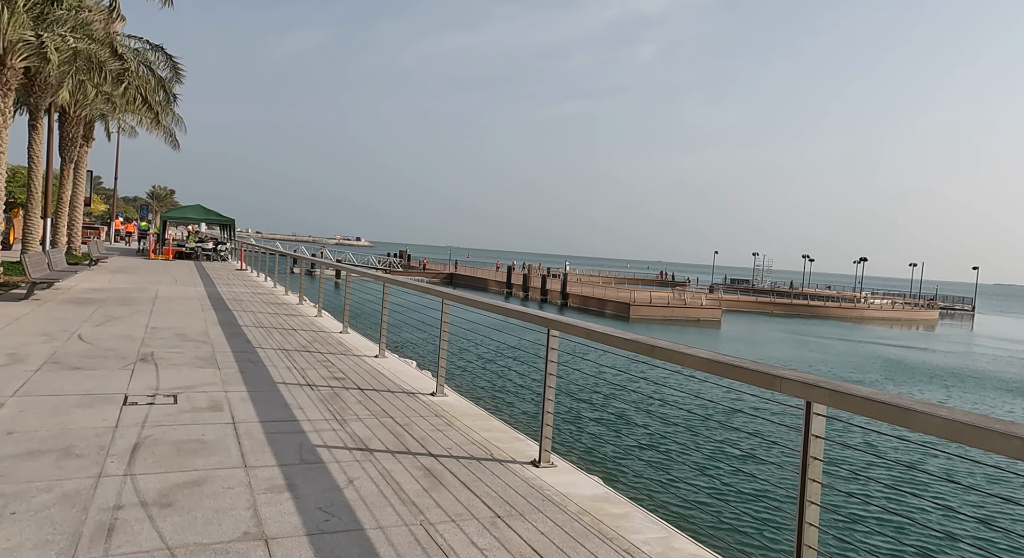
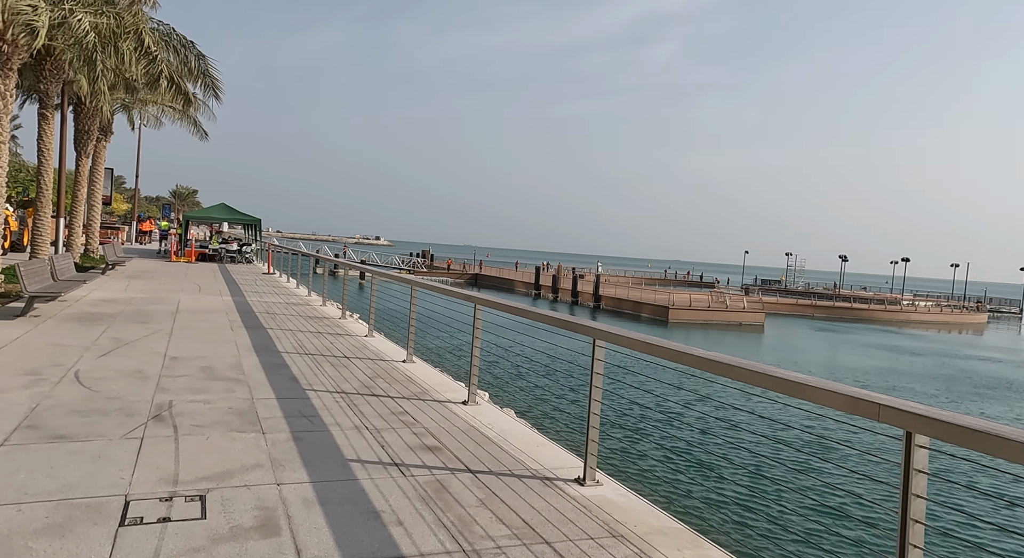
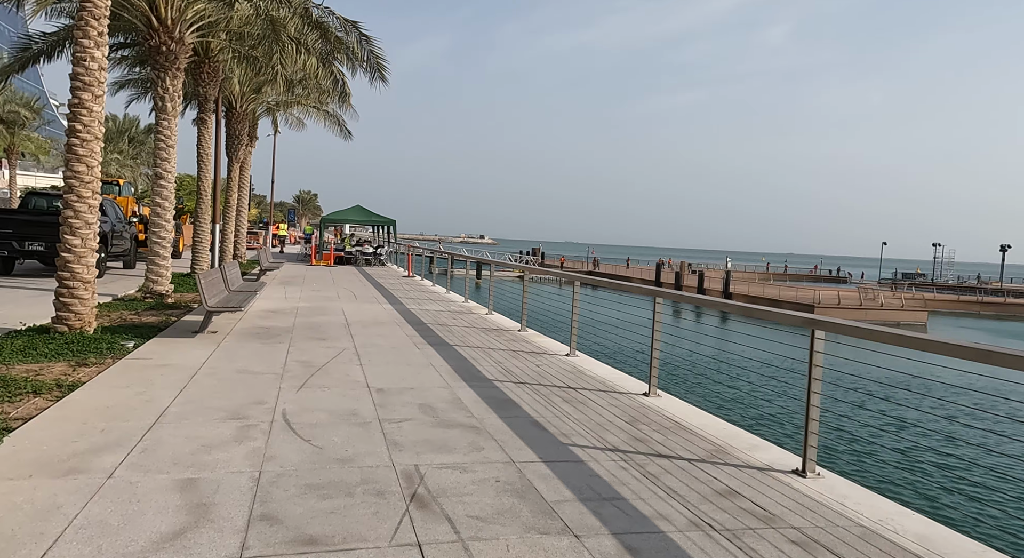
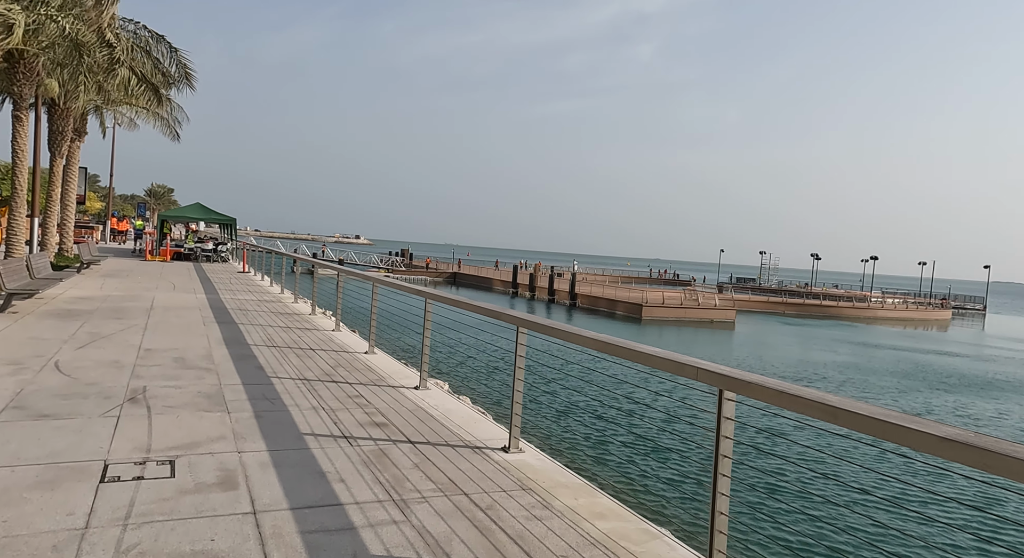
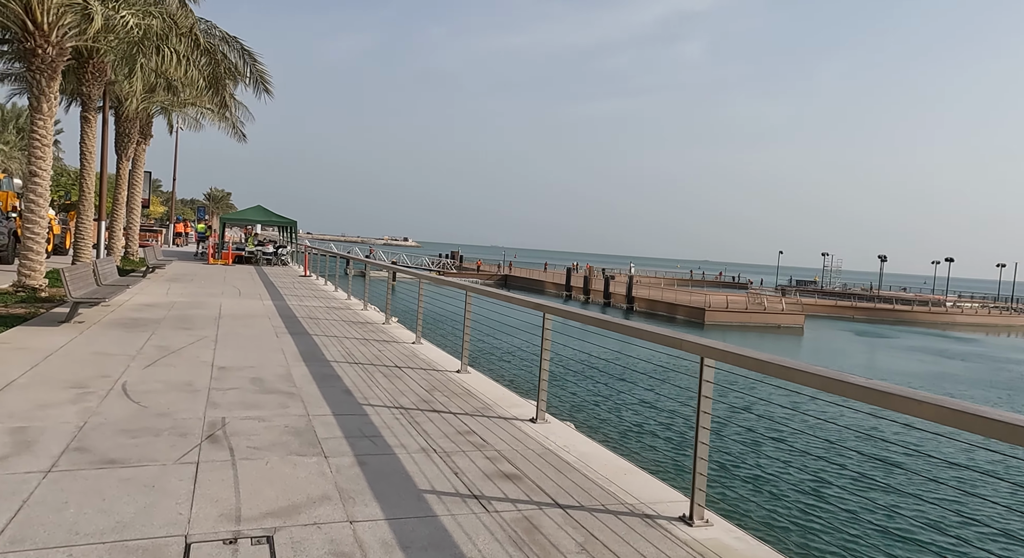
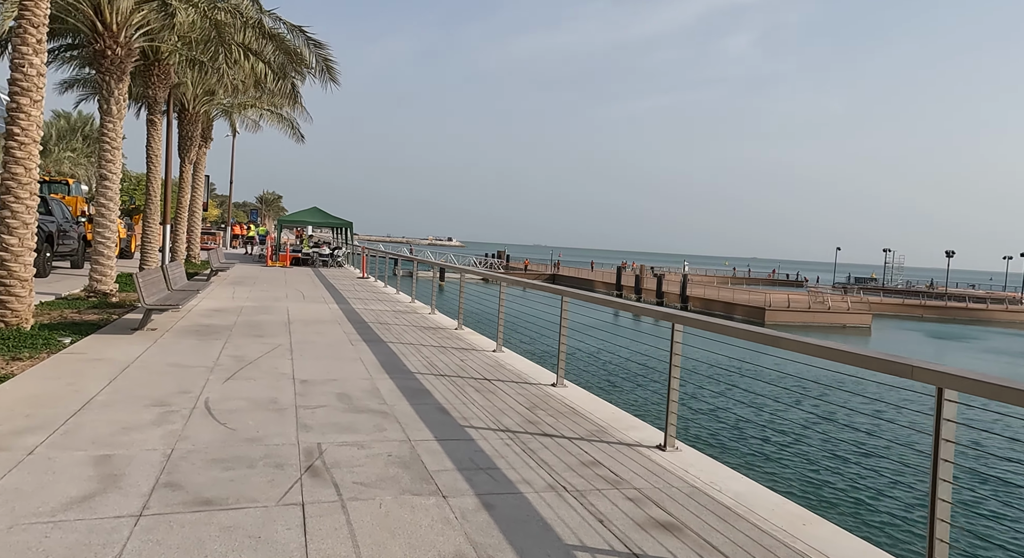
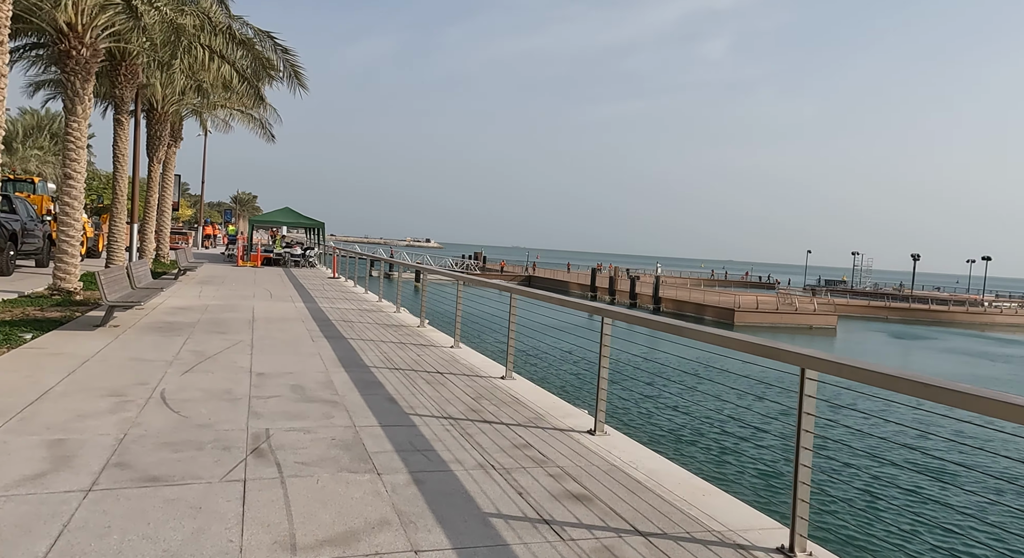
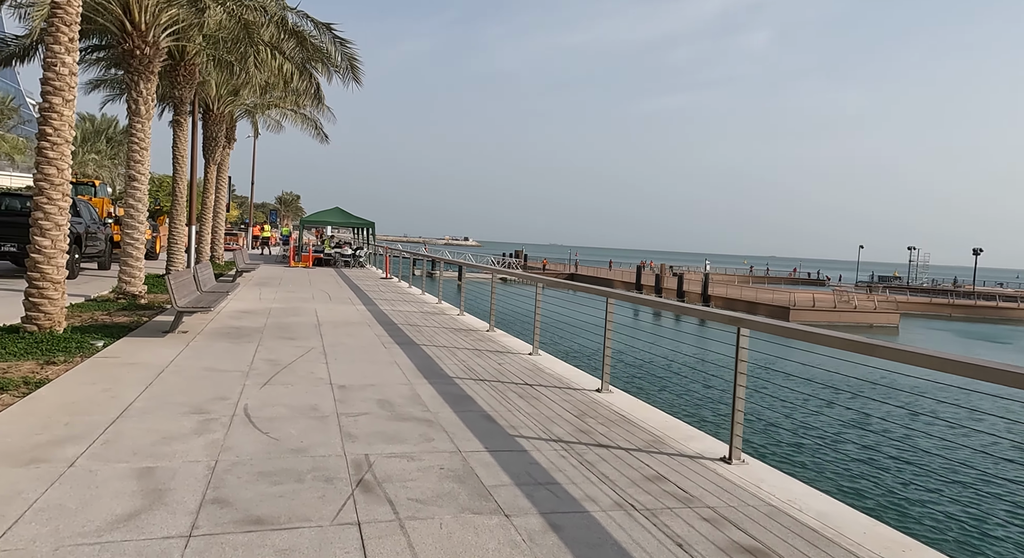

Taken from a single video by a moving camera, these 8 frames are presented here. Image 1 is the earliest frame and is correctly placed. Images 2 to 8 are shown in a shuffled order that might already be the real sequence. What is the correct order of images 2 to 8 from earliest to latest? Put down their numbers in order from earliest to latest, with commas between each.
4, 2, 5, 7, 6, 8, 3
